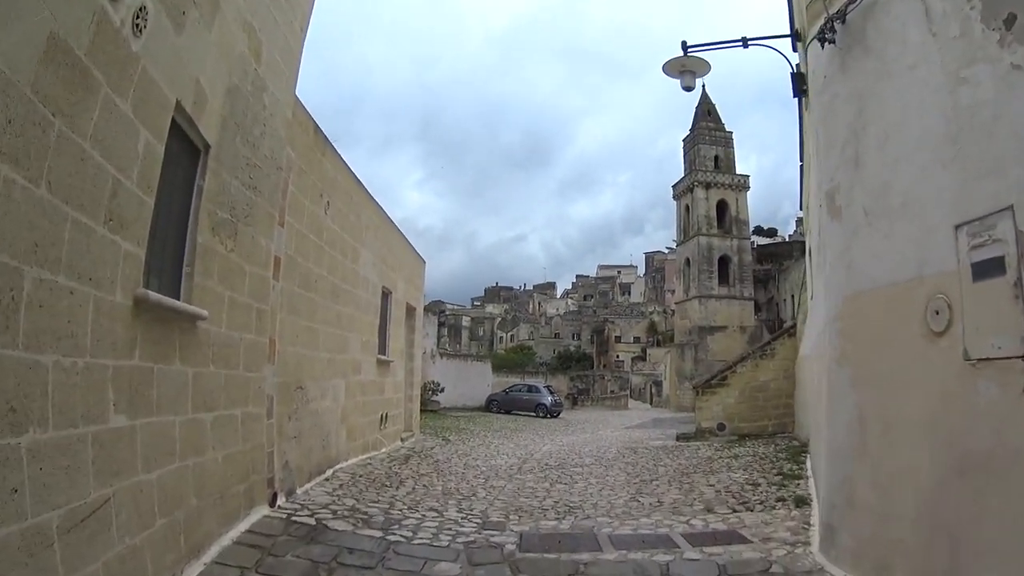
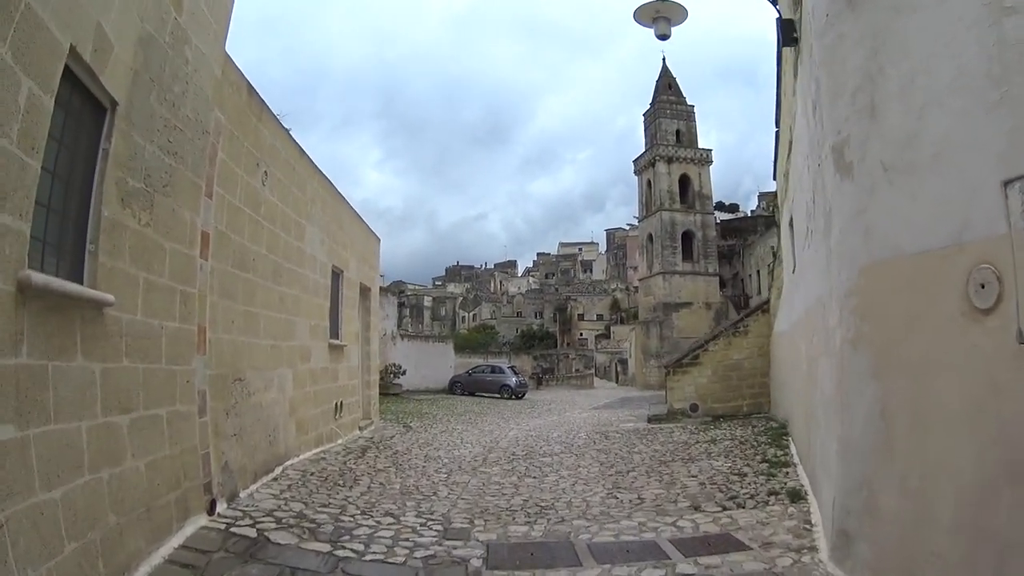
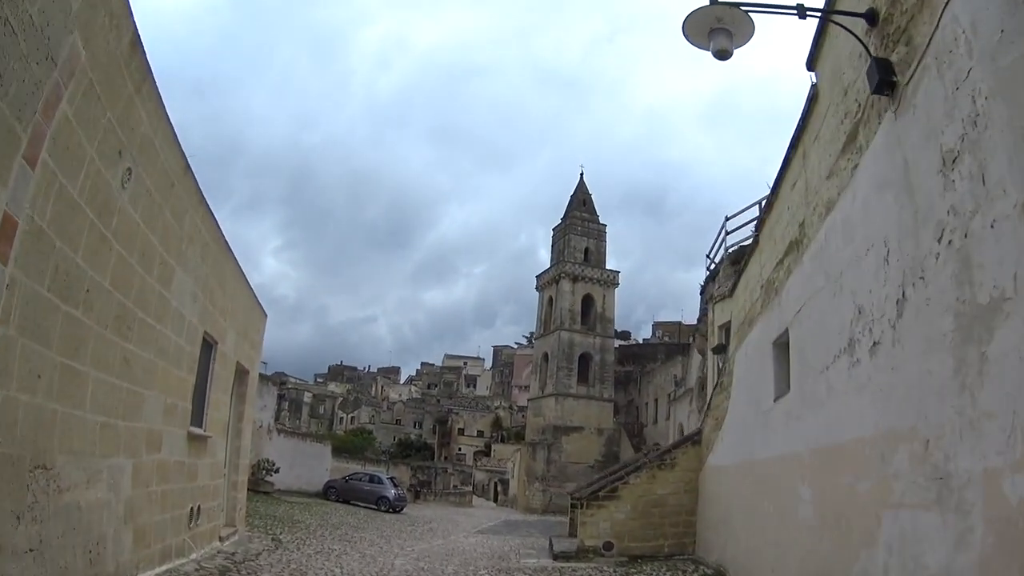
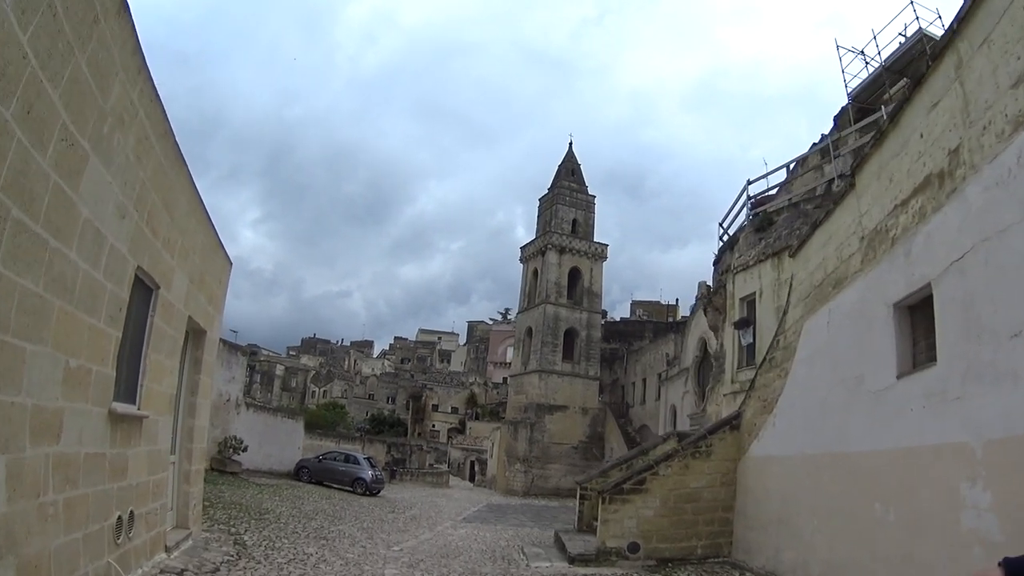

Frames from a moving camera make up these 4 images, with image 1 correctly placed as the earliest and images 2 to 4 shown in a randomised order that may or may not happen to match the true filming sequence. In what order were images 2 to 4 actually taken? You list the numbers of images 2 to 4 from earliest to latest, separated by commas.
2, 3, 4
